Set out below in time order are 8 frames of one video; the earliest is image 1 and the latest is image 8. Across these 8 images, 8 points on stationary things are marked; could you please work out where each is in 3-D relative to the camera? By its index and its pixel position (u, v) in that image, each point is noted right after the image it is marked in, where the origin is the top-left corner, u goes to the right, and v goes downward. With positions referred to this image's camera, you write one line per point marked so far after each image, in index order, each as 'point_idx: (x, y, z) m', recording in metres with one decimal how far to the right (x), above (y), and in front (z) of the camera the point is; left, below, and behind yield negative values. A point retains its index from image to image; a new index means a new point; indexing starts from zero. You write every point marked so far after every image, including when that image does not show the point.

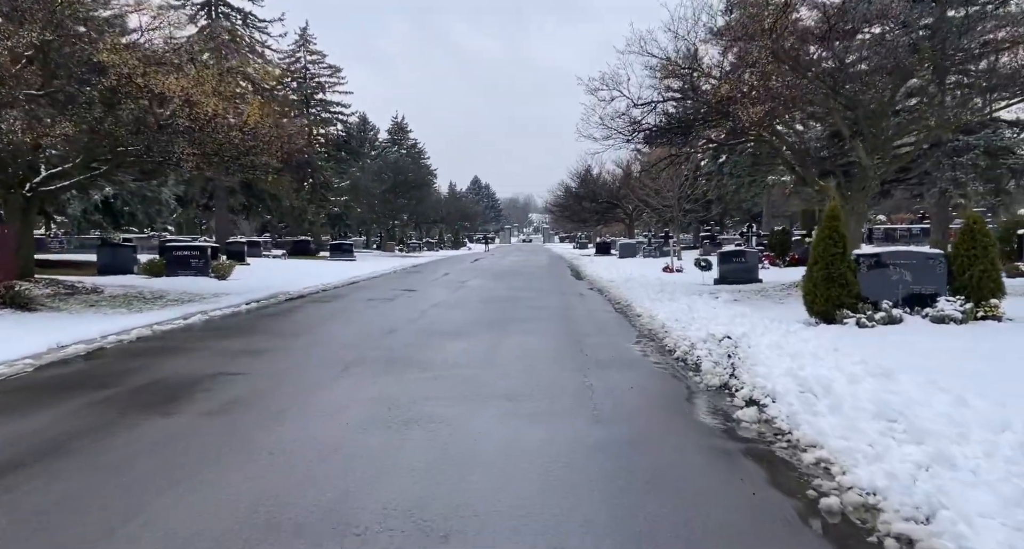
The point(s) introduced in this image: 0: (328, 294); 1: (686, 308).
0: (-4.2, -0.5, +19.7) m
1: (+2.9, -0.6, +13.8) m
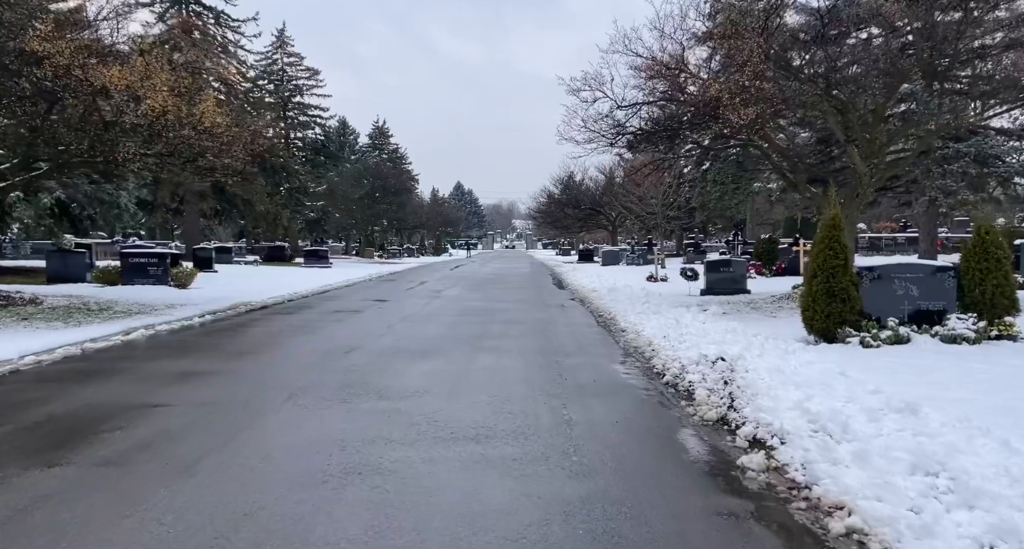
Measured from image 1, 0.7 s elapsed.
0: (-4.7, -0.7, +18.6) m
1: (+2.5, -0.7, +12.9) m
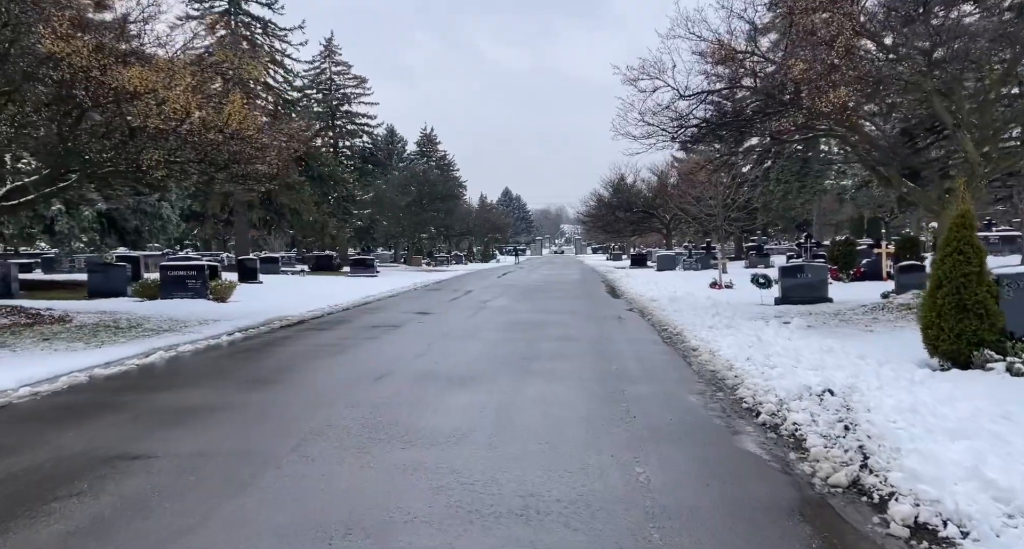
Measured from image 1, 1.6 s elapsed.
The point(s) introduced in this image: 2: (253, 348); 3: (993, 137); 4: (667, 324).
0: (-3.7, -0.9, +17.4) m
1: (+3.2, -0.9, +11.3) m
2: (-4.2, -1.2, +13.7) m
3: (+7.3, +2.1, +13.0) m
4: (+2.8, -0.9, +14.8) m
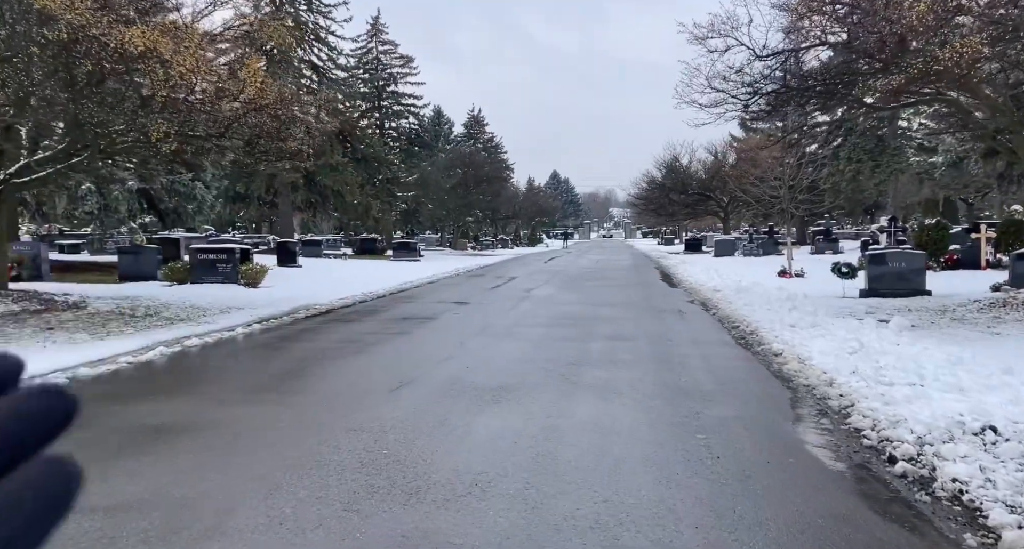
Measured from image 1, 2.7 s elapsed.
0: (-2.8, -0.6, +15.9) m
1: (+3.7, -0.7, +9.4) m
2: (-3.5, -1.0, +12.2) m
3: (+8.0, +2.2, +10.8) m
4: (+3.5, -0.7, +12.9) m
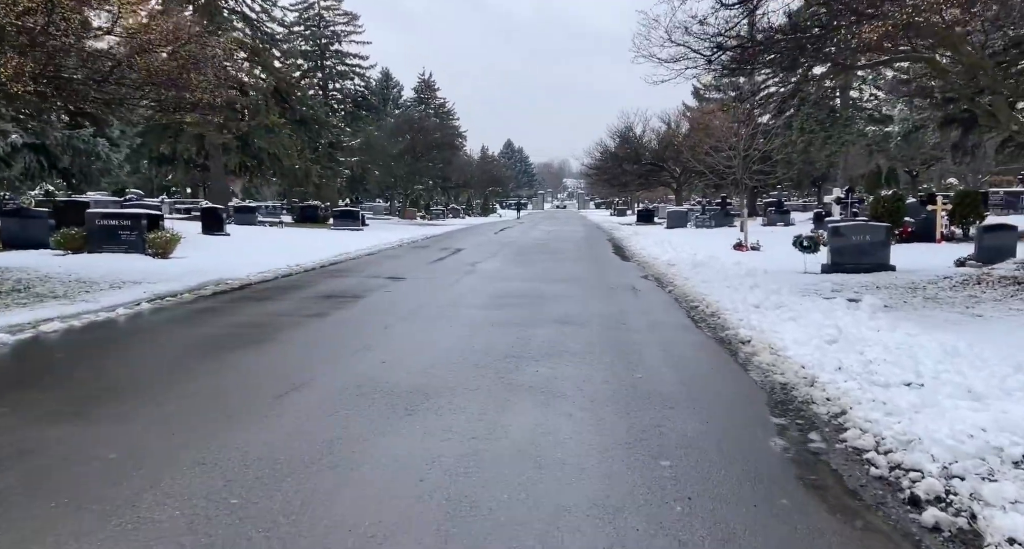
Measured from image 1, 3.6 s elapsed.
0: (-3.8, -0.1, +14.3) m
1: (+3.0, -0.5, +8.3) m
2: (-4.3, -0.6, +10.6) m
3: (+7.2, +2.5, +9.8) m
4: (+2.6, -0.4, +11.7) m
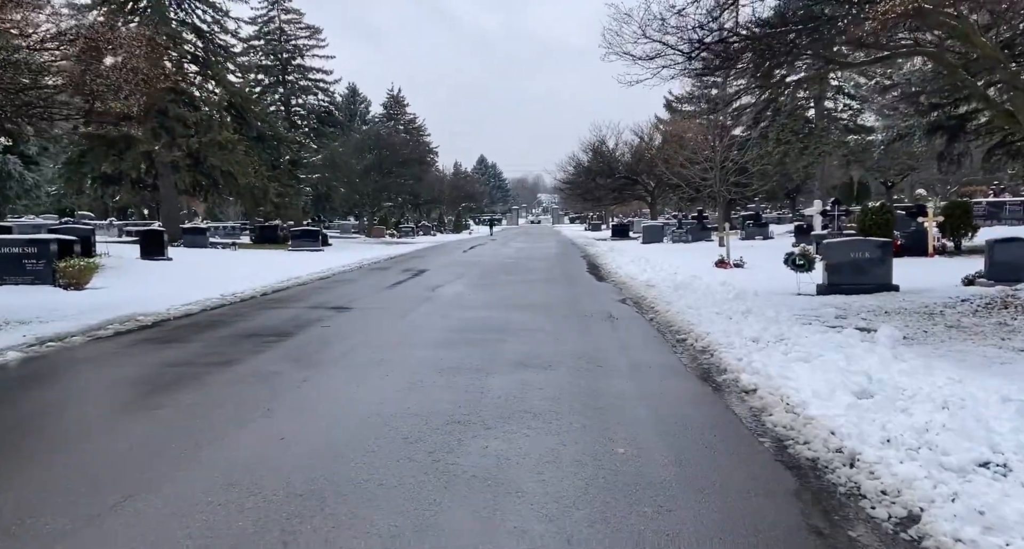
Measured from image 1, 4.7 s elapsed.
0: (-4.4, -0.6, +12.5) m
1: (+2.6, -0.8, +6.7) m
2: (-4.8, -1.0, +8.8) m
3: (+6.7, +2.3, +8.4) m
4: (+2.1, -0.7, +10.1) m
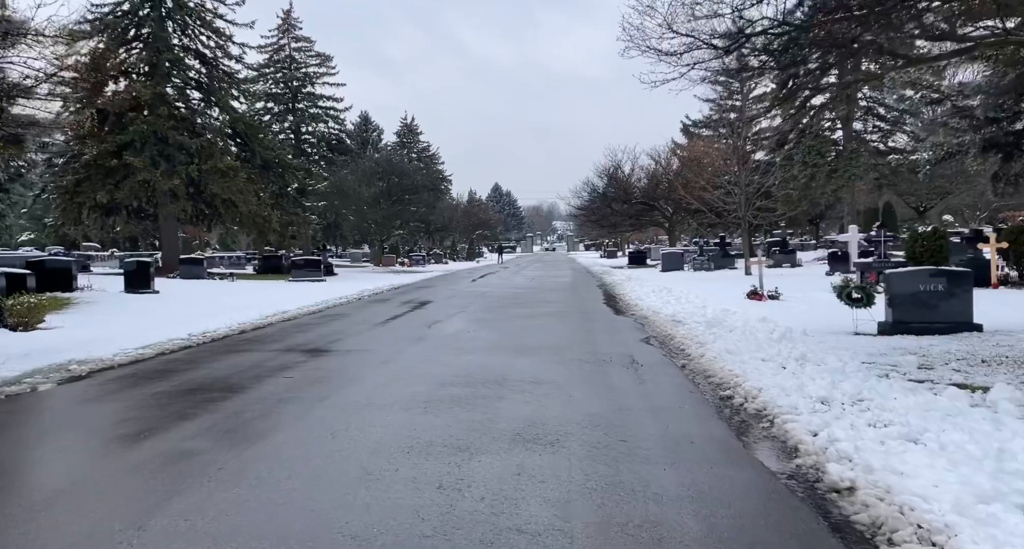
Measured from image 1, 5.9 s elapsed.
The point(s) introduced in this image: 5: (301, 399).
0: (-4.4, -1.1, +10.6) m
1: (+2.6, -1.0, +4.6) m
2: (-4.8, -1.4, +6.9) m
3: (+6.7, +2.0, +6.4) m
4: (+2.1, -1.1, +8.1) m
5: (-2.0, -1.2, +8.0) m
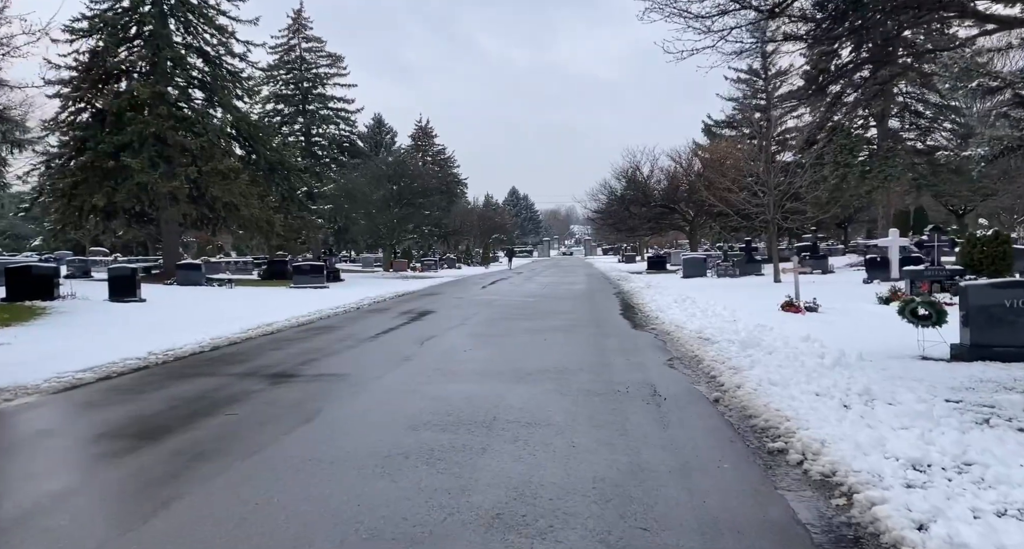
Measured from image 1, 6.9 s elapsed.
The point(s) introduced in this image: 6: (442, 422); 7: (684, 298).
0: (-4.4, -1.2, +8.9) m
1: (+2.4, -1.1, +2.8) m
2: (-4.9, -1.5, +5.2) m
3: (+6.5, +1.9, +4.5) m
4: (+2.0, -1.2, +6.2) m
5: (-2.1, -1.3, +6.2) m
6: (-0.6, -1.2, +6.9) m
7: (+3.9, -0.6, +19.4) m
